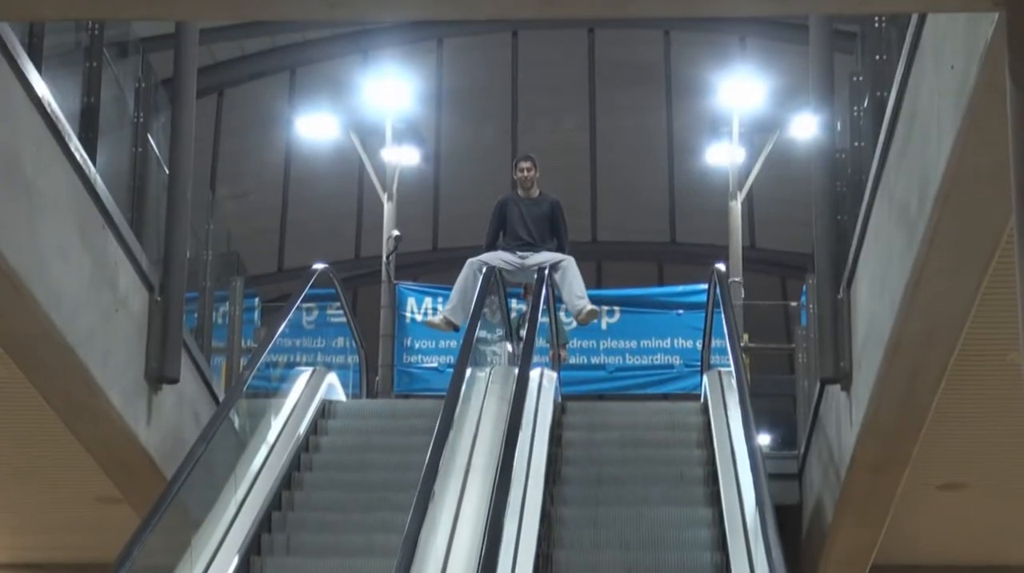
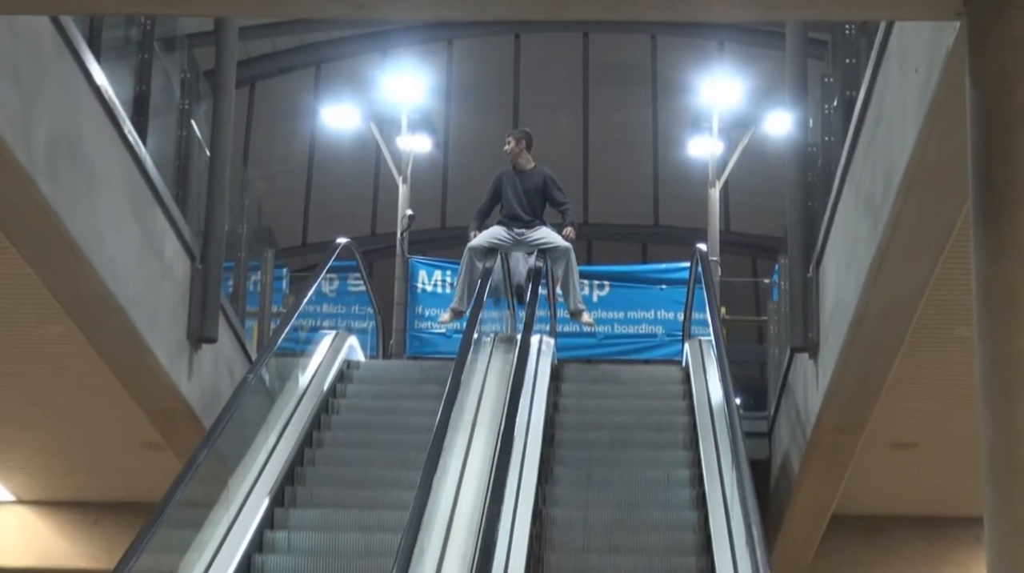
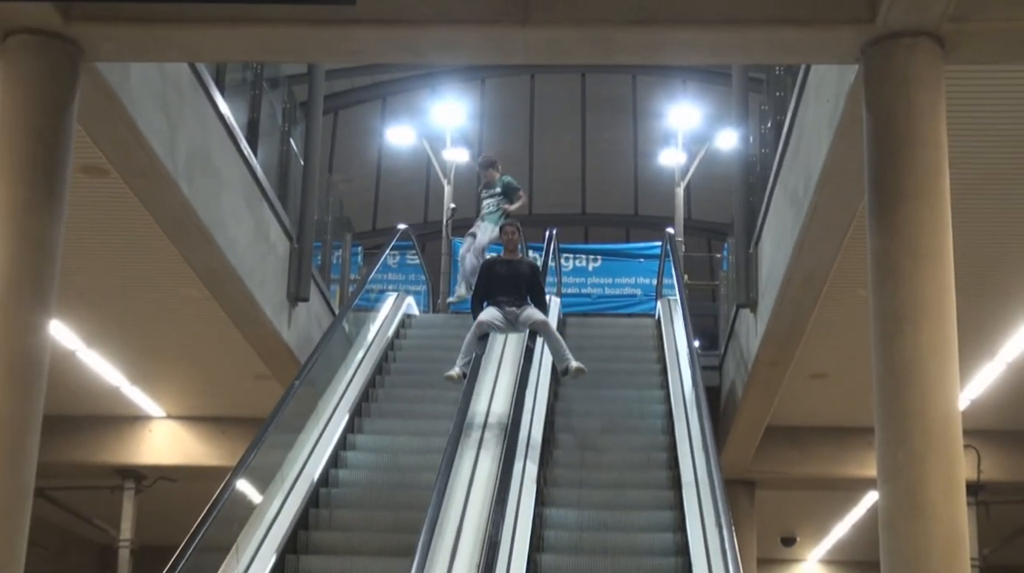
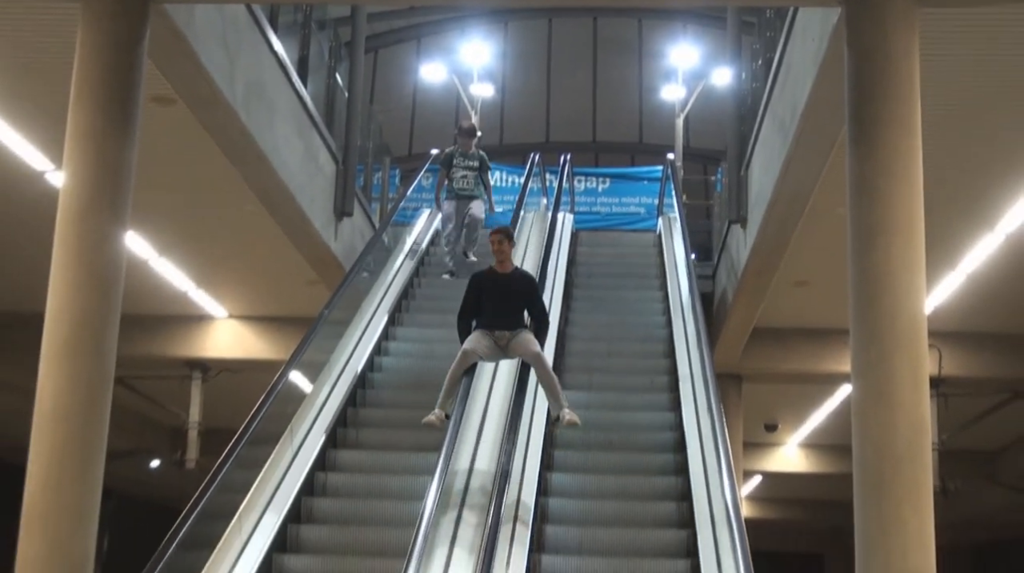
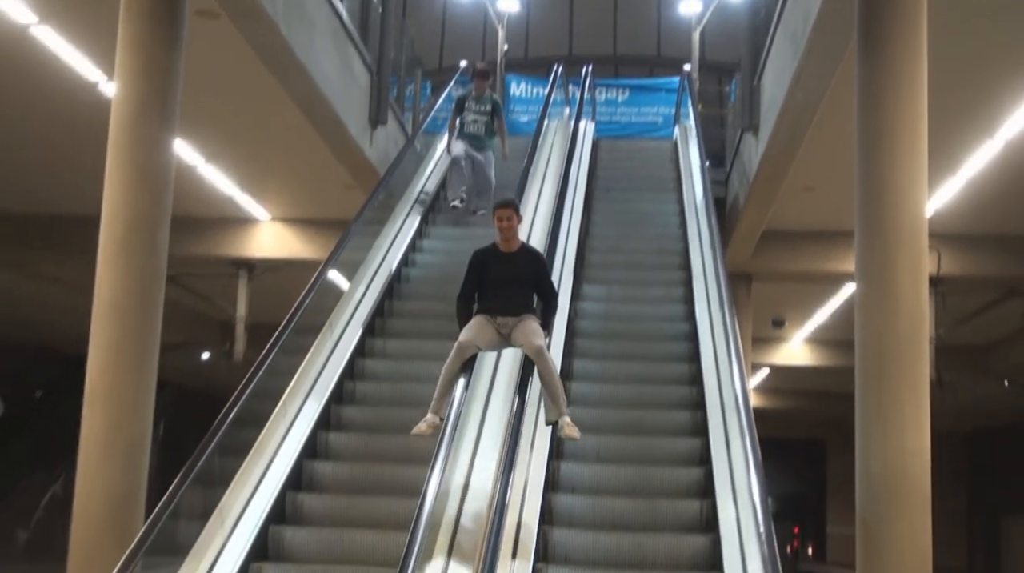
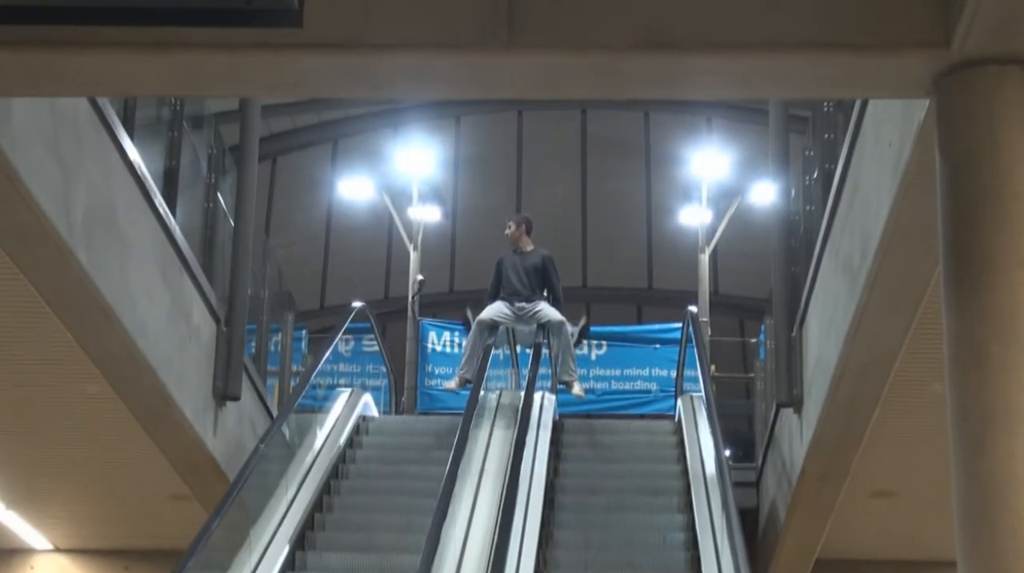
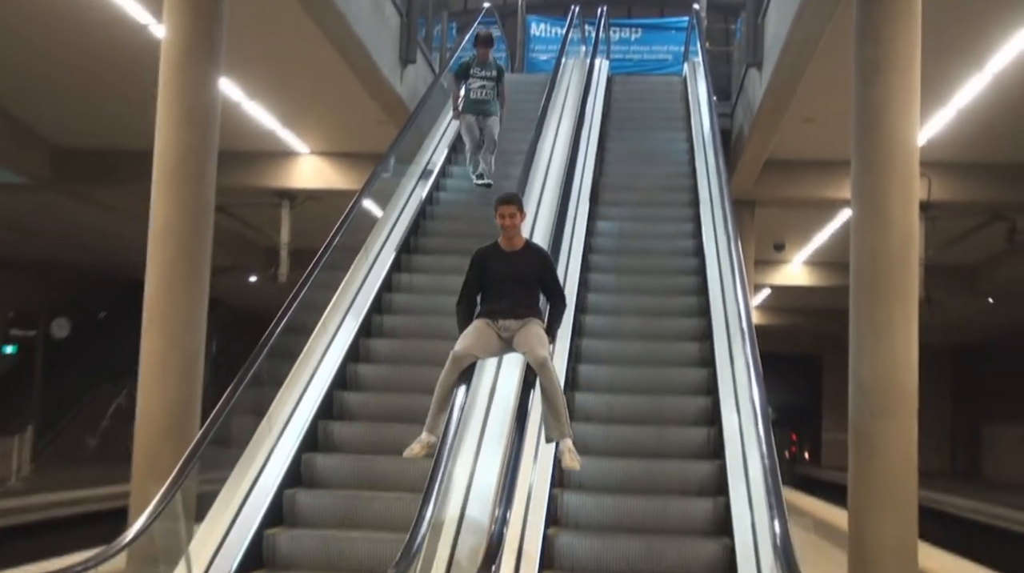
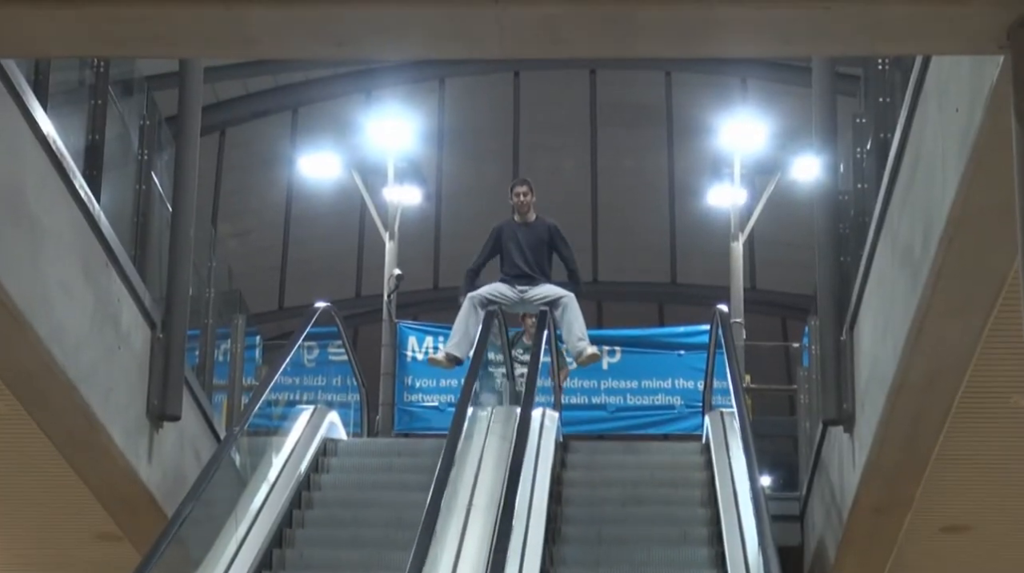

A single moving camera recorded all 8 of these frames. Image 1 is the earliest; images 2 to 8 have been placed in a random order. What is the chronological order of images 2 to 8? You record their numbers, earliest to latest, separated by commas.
8, 2, 6, 3, 4, 5, 7
